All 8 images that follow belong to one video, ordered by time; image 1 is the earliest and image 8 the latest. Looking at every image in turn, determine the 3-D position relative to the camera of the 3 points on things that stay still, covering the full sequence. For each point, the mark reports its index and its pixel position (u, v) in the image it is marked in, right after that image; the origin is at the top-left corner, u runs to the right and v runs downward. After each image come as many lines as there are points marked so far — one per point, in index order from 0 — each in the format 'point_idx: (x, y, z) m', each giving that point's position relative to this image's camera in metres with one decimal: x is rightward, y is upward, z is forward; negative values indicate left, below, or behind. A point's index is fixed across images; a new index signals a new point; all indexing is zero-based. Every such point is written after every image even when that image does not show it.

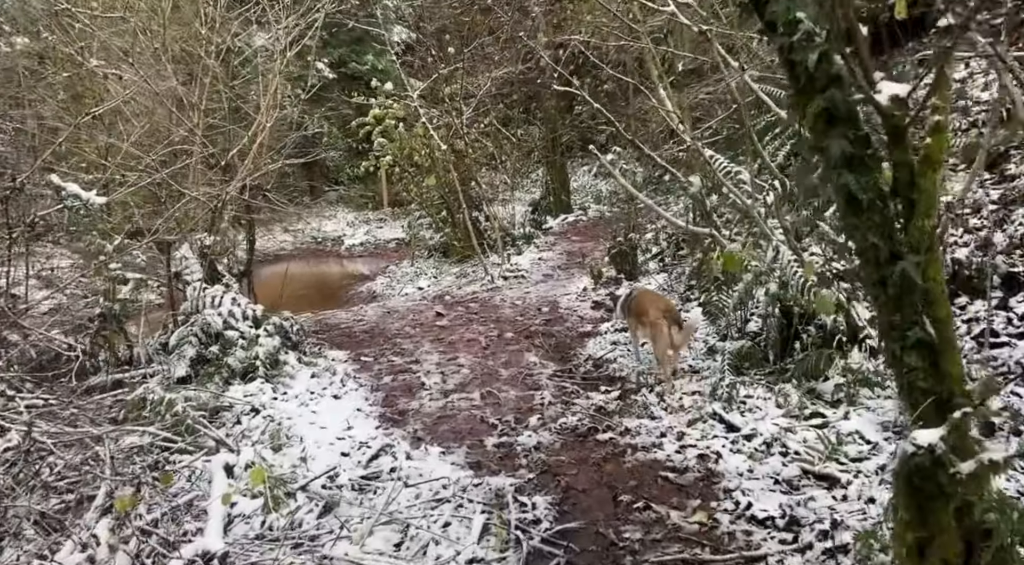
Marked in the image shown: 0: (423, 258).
0: (-2.0, +0.6, +17.0) m
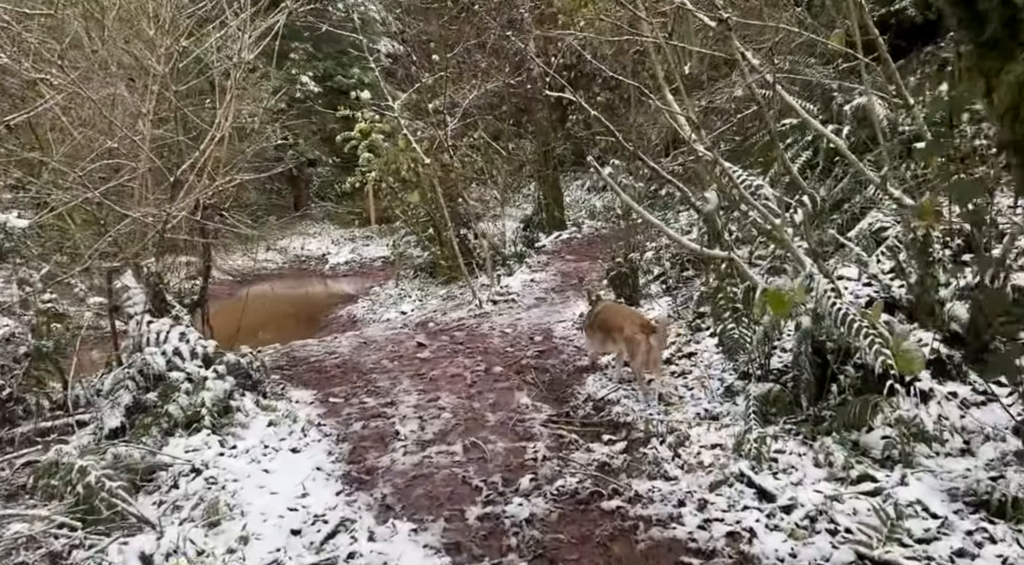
0: (-2.2, +0.1, +16.1) m
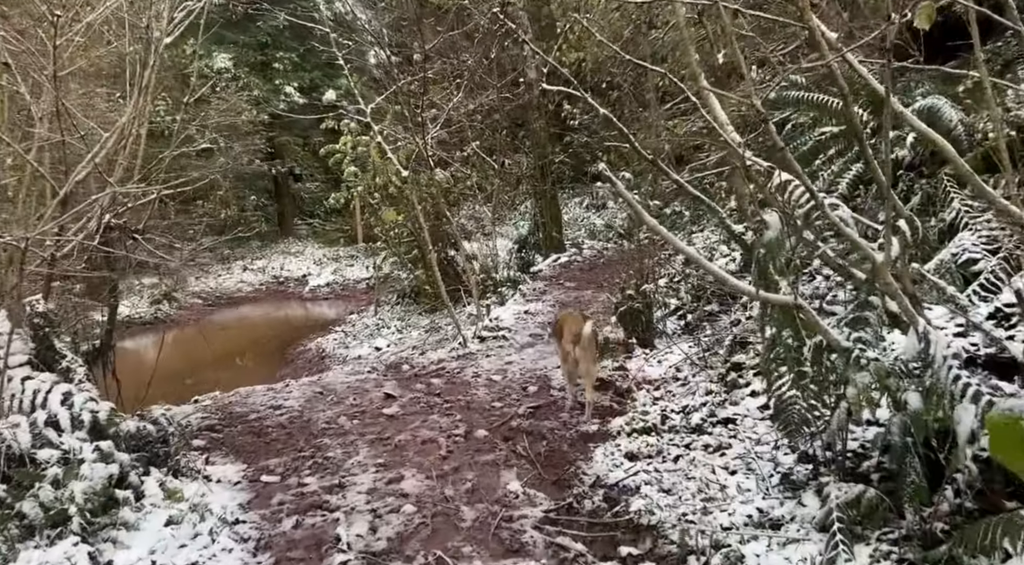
0: (-2.3, -0.4, +14.5) m
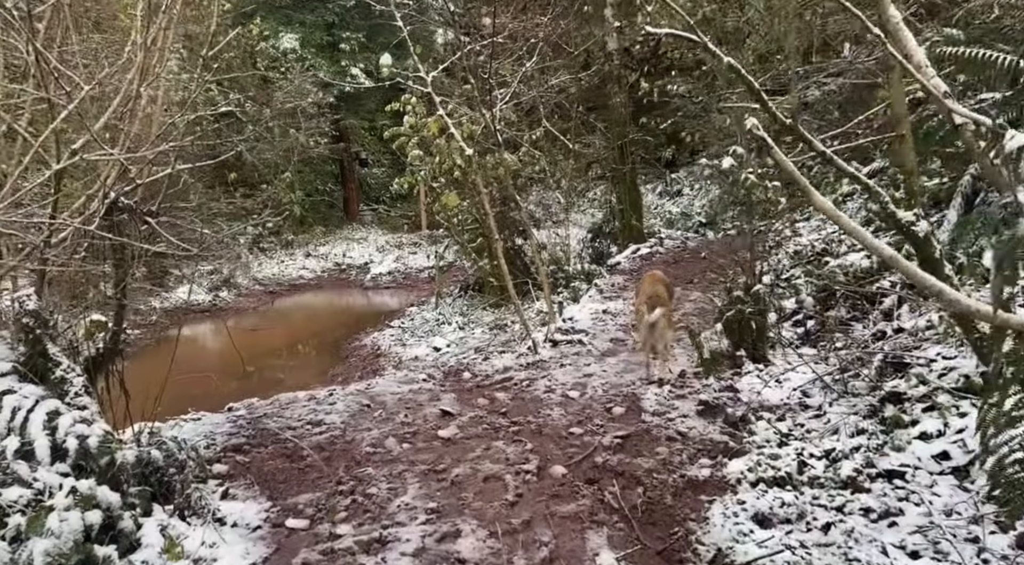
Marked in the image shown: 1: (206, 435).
0: (-1.1, -0.2, +13.5) m
1: (-2.3, -1.2, +5.8) m
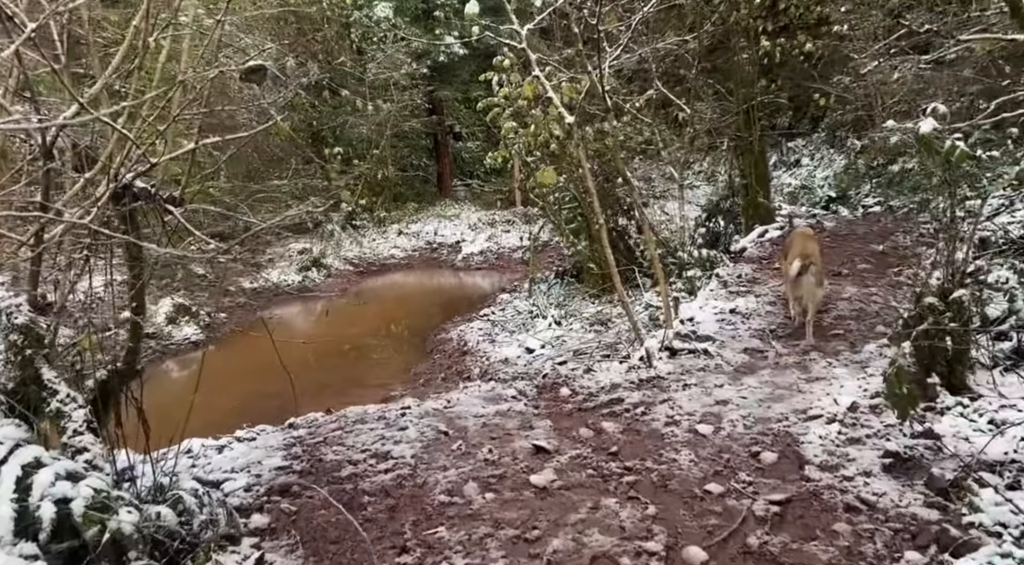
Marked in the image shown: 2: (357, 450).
0: (+0.6, 0.0, +12.2) m
1: (-1.6, -1.2, +4.8) m
2: (-1.0, -1.1, +5.0) m
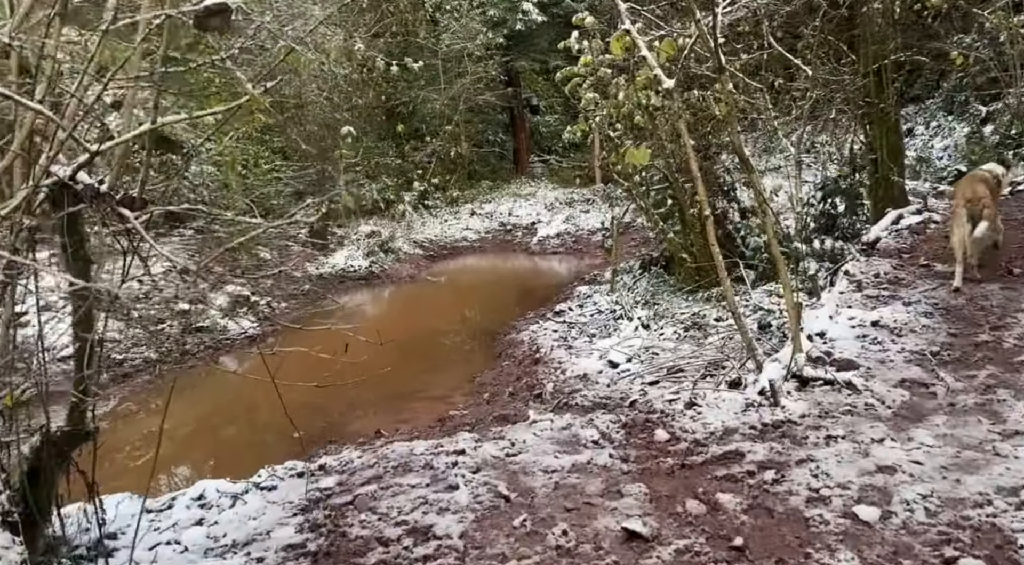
0: (+1.7, +0.1, +10.8) m
1: (-1.2, -1.3, +3.7) m
2: (-0.6, -1.2, +3.8) m
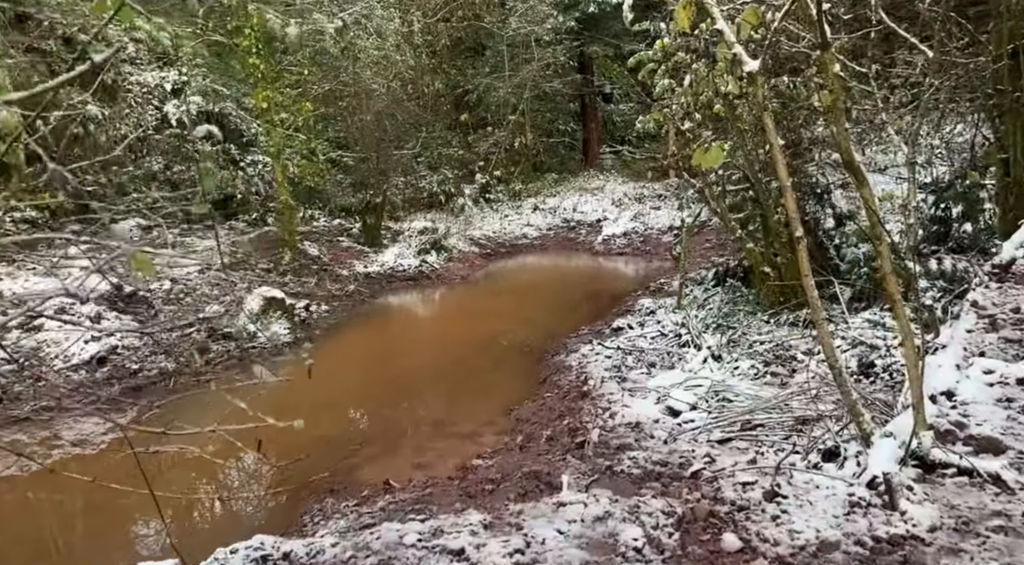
0: (+2.4, 0.0, +9.5) m
1: (-1.3, -1.5, +2.7) m
2: (-0.6, -1.4, +2.8) m
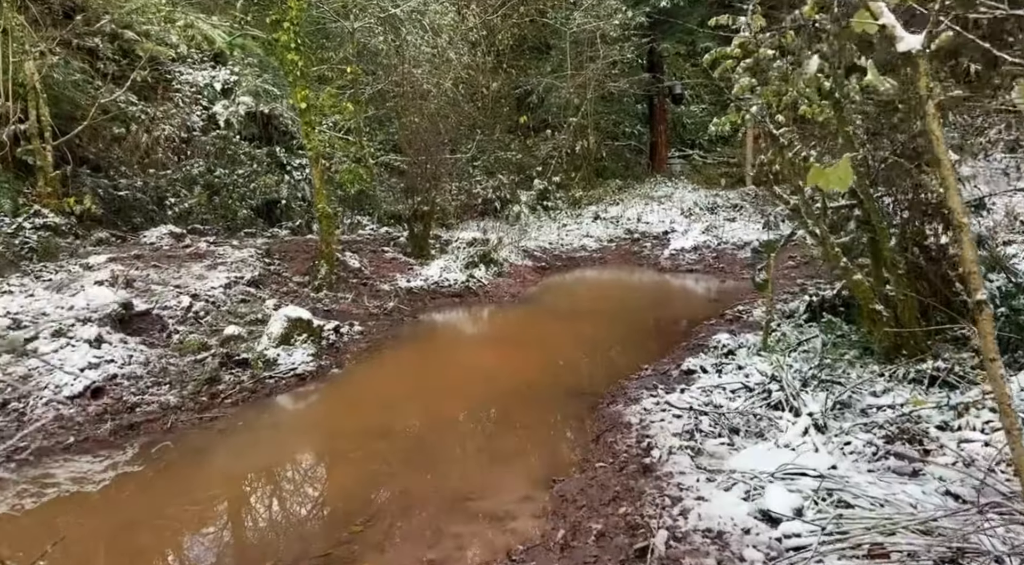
0: (+2.9, -0.4, +7.9) m
1: (-1.3, -1.7, +1.5) m
2: (-0.6, -1.7, +1.5) m
